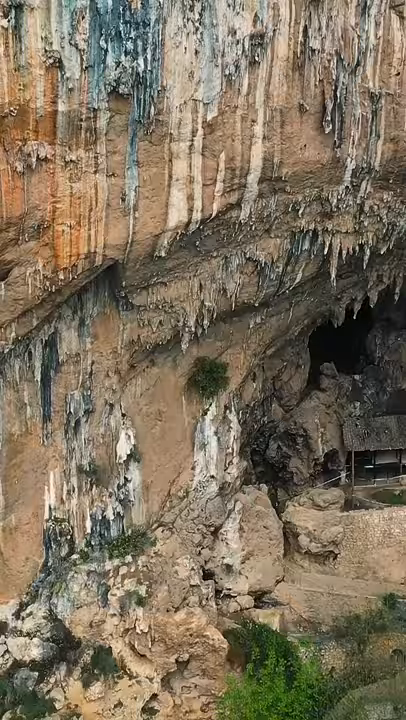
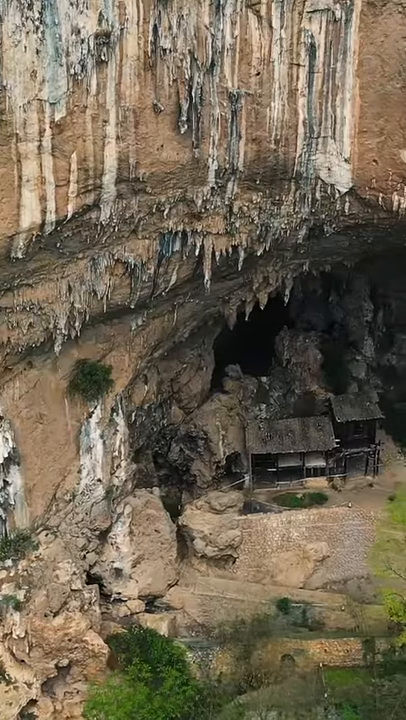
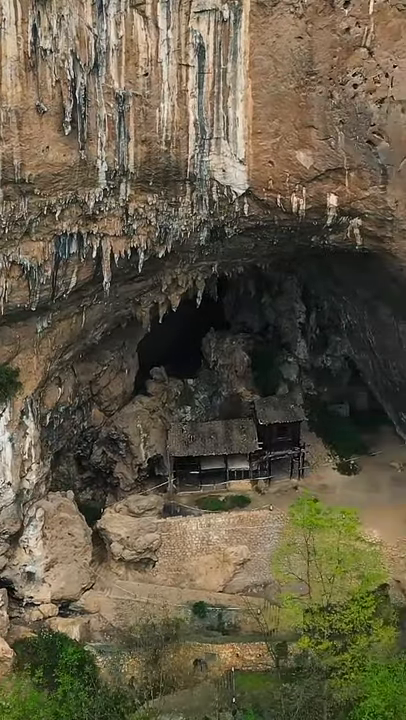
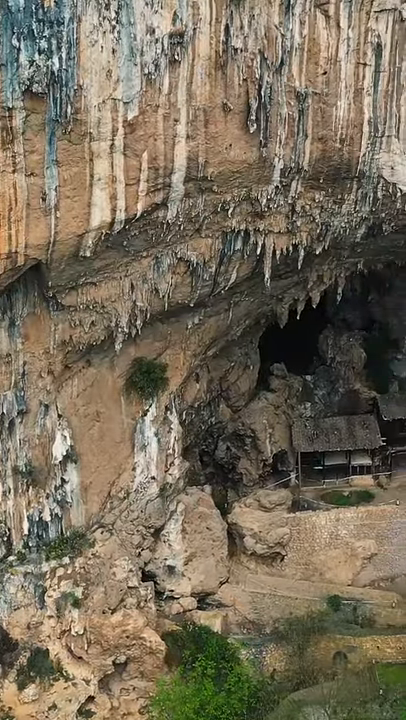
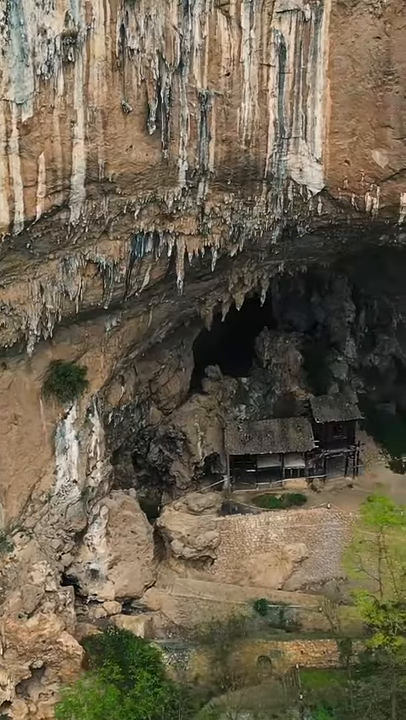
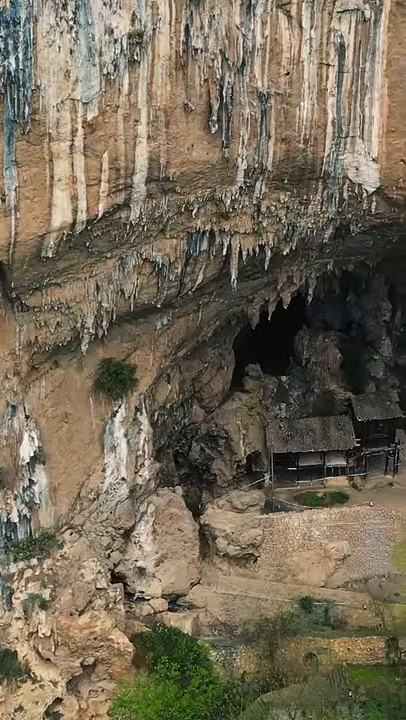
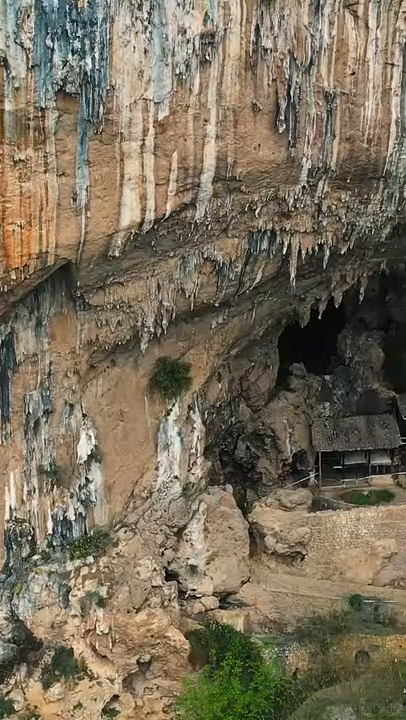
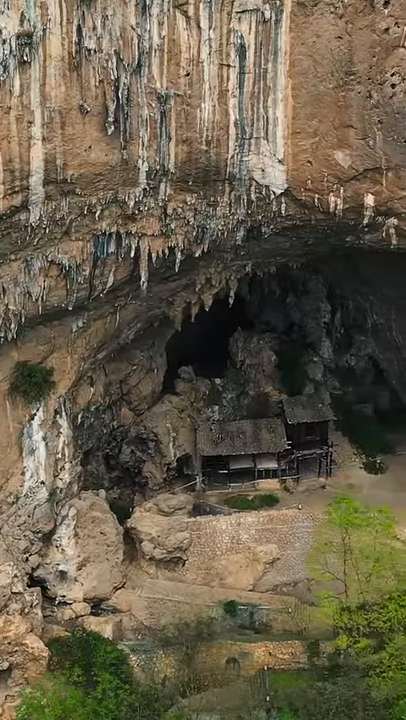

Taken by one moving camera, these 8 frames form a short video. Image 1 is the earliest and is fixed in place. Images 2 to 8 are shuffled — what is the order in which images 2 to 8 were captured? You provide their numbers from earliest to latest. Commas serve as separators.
7, 4, 6, 2, 5, 8, 3
